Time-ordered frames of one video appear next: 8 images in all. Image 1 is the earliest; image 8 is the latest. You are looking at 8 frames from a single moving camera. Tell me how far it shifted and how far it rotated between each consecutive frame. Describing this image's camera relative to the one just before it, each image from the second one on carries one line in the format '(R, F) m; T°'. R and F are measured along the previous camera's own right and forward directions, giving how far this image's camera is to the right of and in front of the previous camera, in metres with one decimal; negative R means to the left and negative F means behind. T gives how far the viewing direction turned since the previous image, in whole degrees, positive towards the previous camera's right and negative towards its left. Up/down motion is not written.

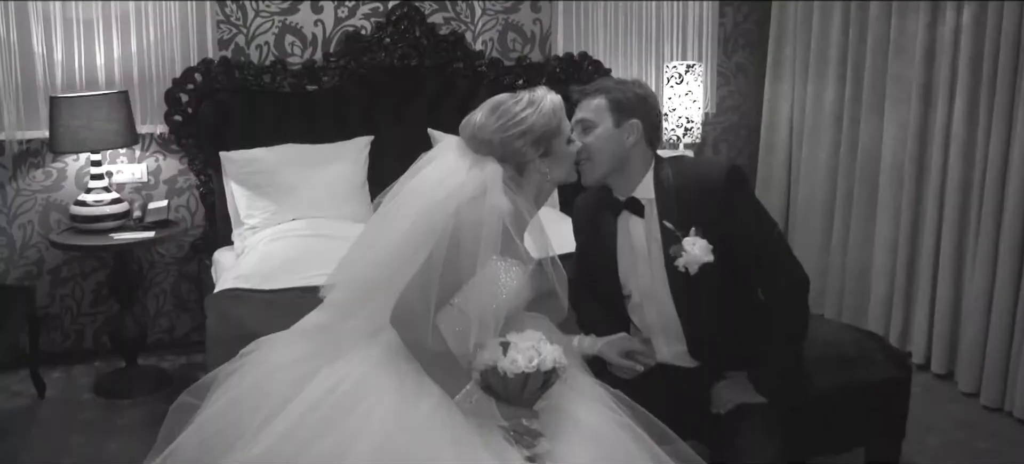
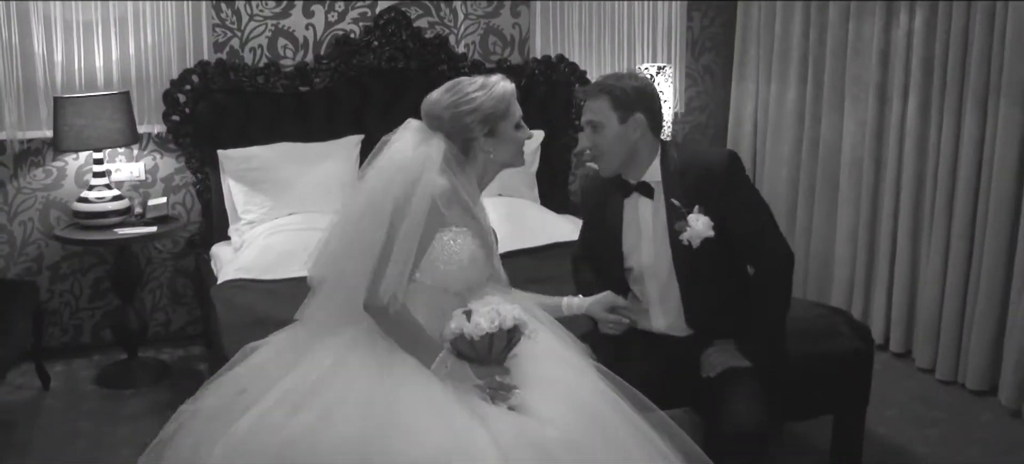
(-0.1, -0.2) m; +3°
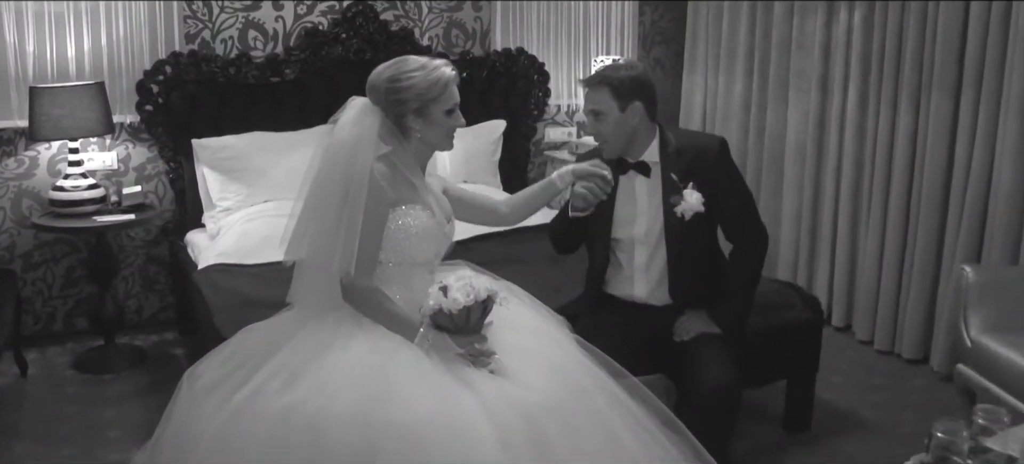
(-0.1, -0.2) m; +4°
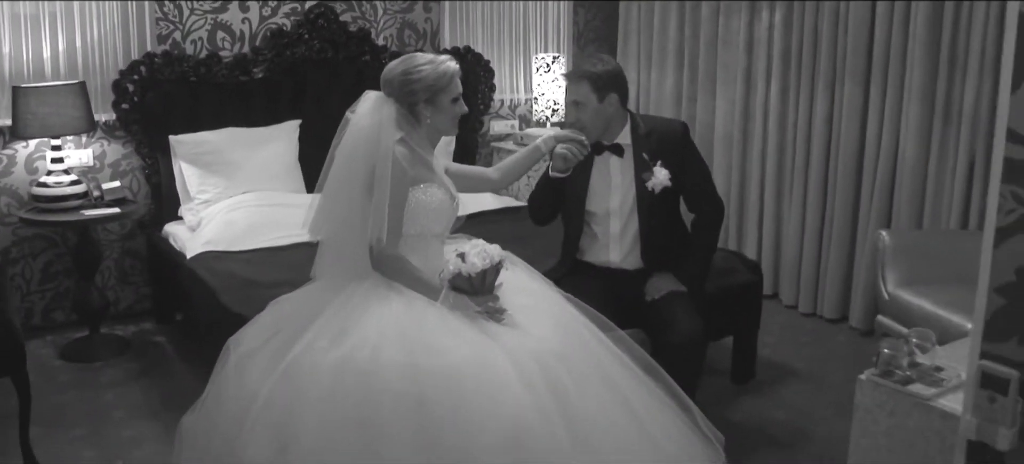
(-0.2, -0.3) m; +6°
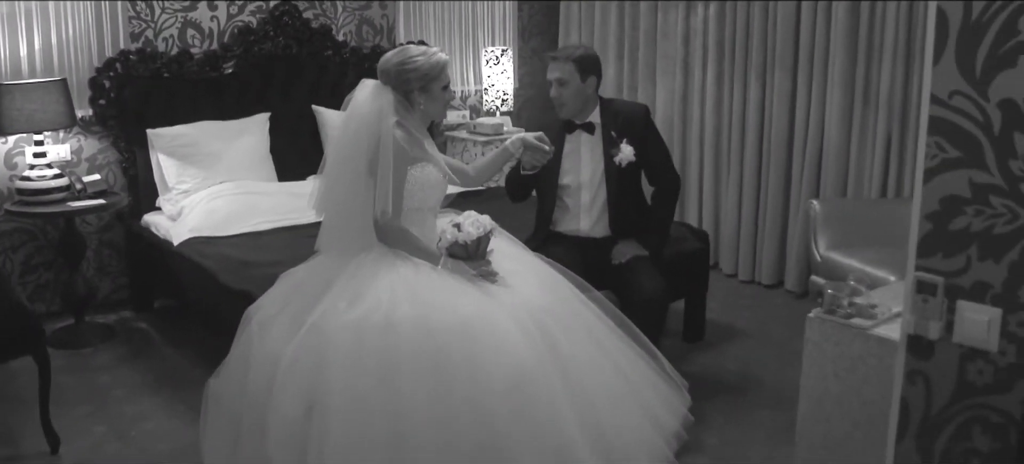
(-0.2, -0.3) m; +5°
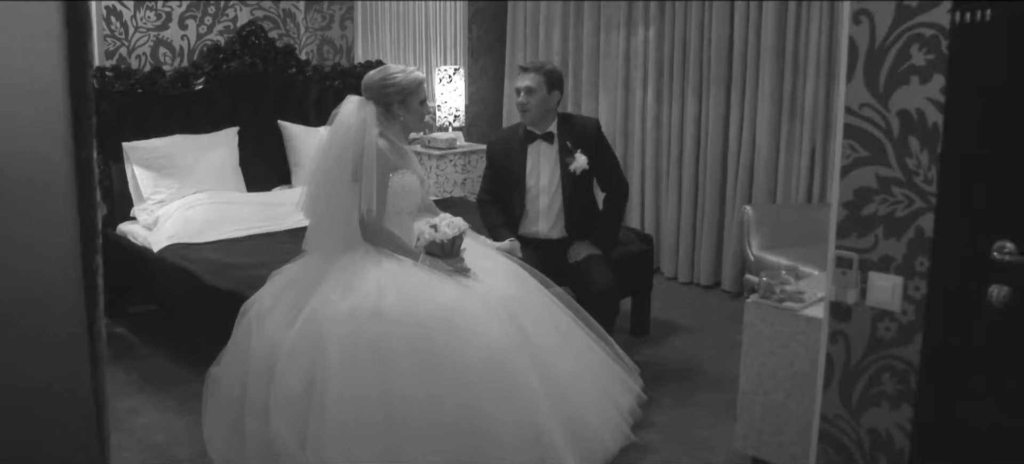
(-0.1, -0.3) m; +4°
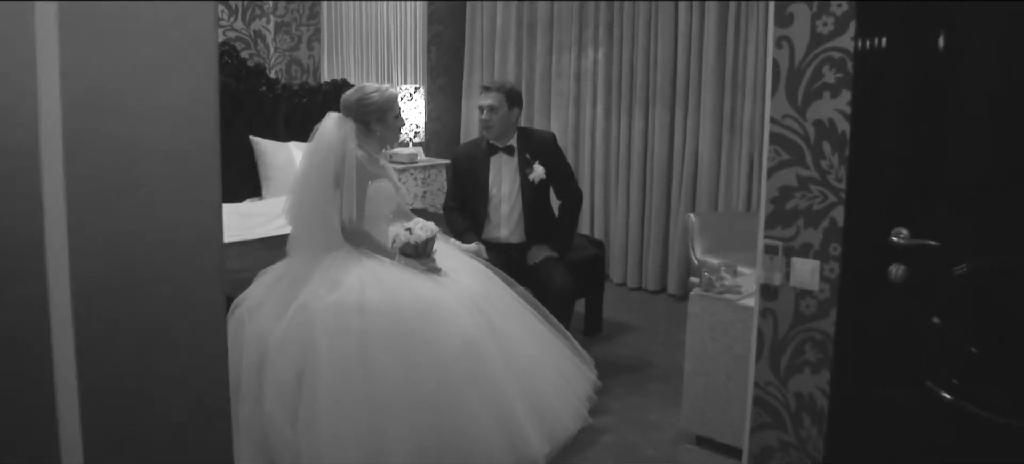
(-0.1, -0.3) m; +3°
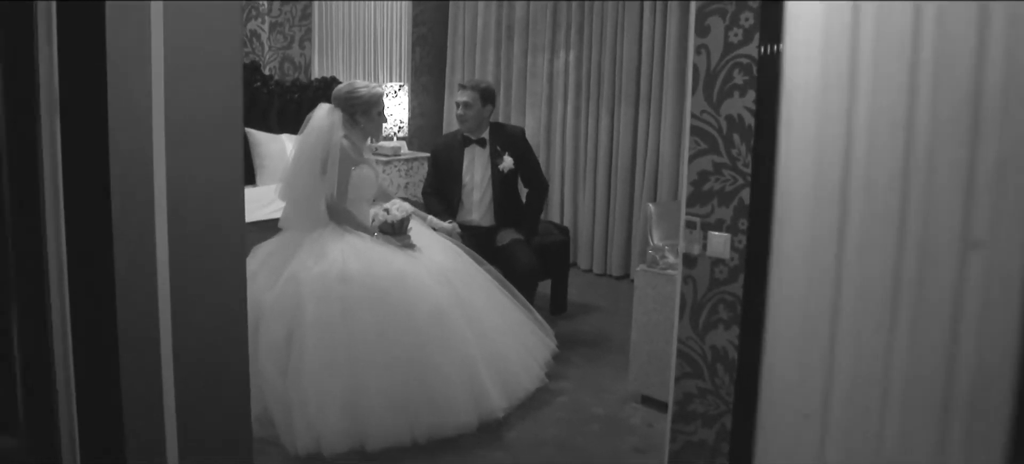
(+0.1, -0.4) m; +1°
